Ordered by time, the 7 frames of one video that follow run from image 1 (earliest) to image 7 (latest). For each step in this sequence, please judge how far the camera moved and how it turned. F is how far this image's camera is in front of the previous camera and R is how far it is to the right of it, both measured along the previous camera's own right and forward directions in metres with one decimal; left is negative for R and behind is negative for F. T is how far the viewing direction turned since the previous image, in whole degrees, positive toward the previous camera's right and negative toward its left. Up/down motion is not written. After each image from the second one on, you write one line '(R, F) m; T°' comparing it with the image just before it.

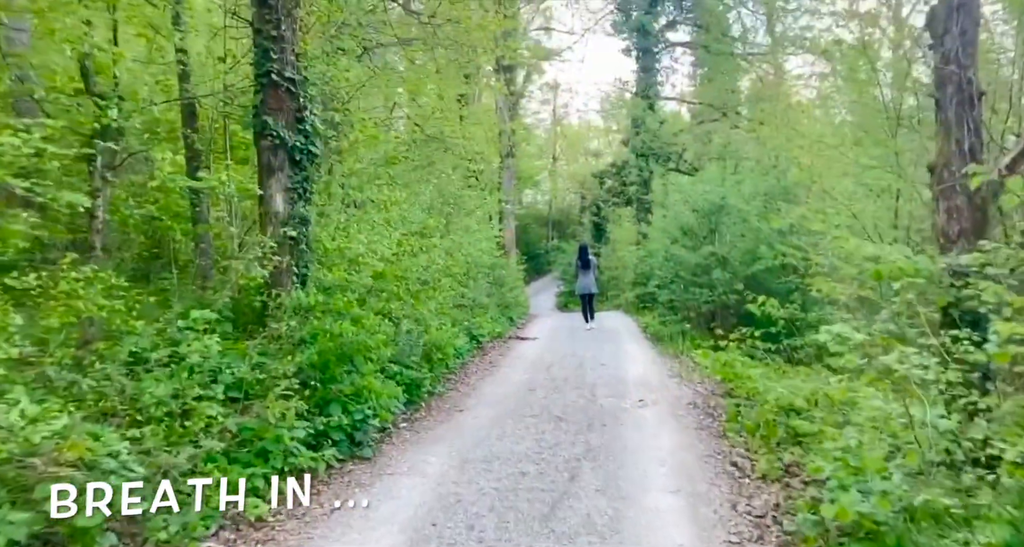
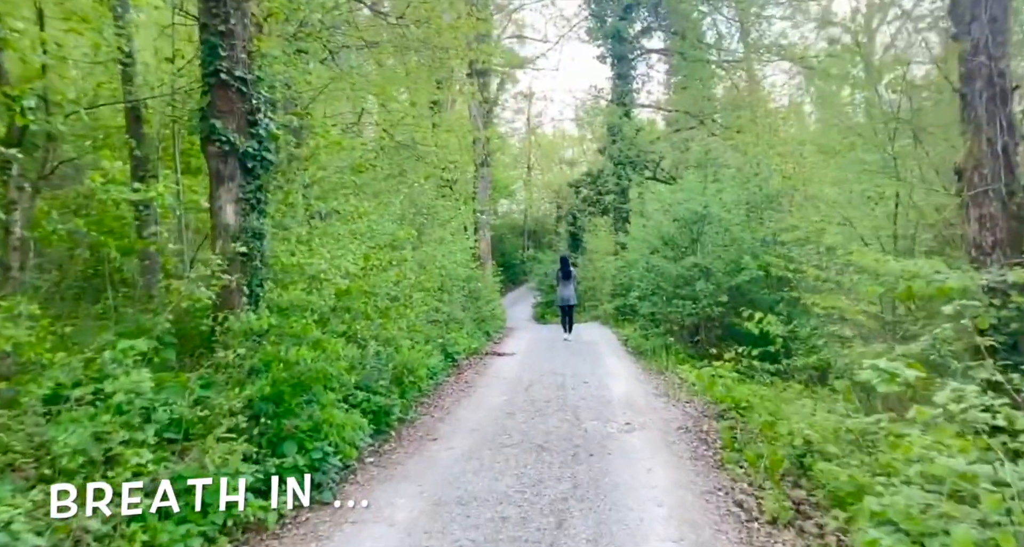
(0.0, +0.6) m; +2°
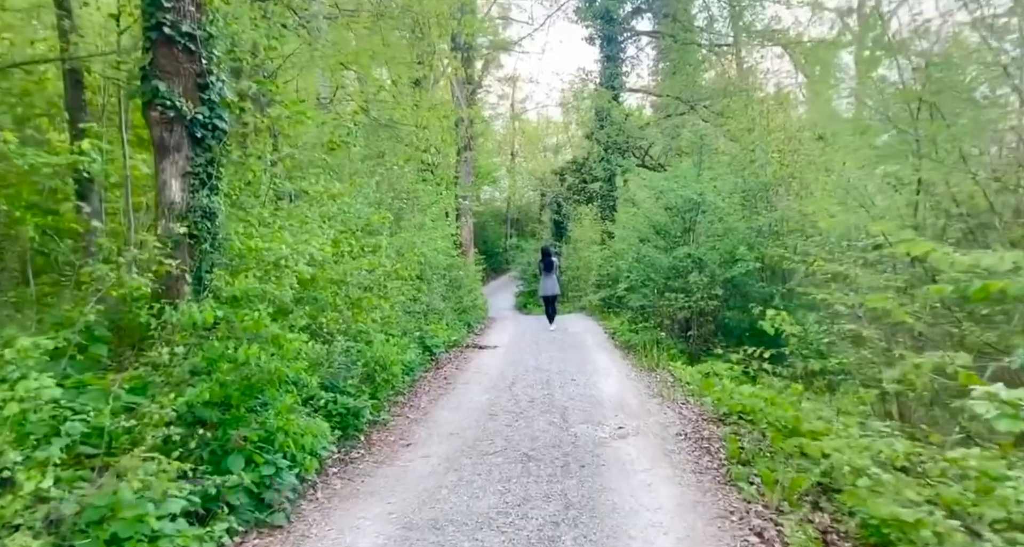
(0.0, +0.7) m; +1°
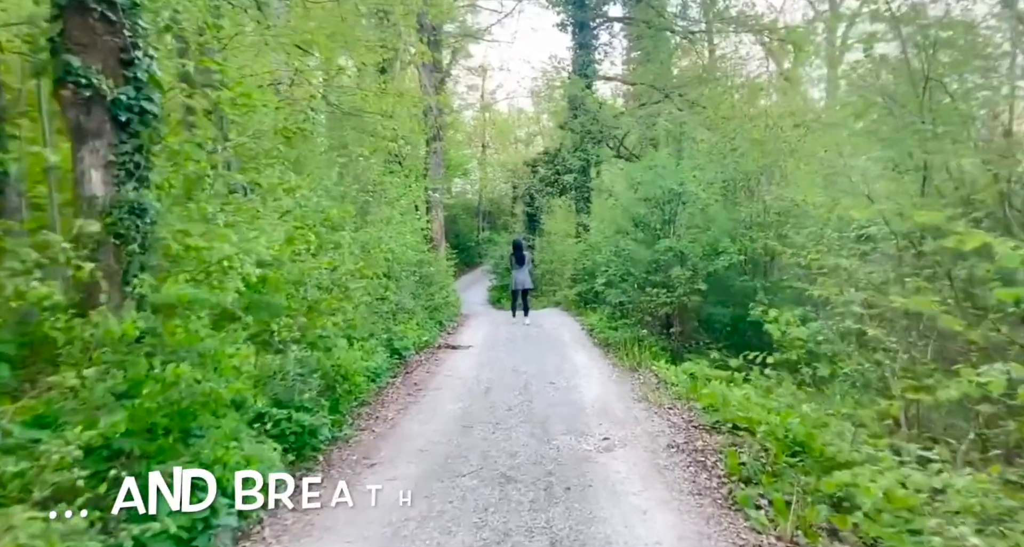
(0.0, +0.6) m; +2°
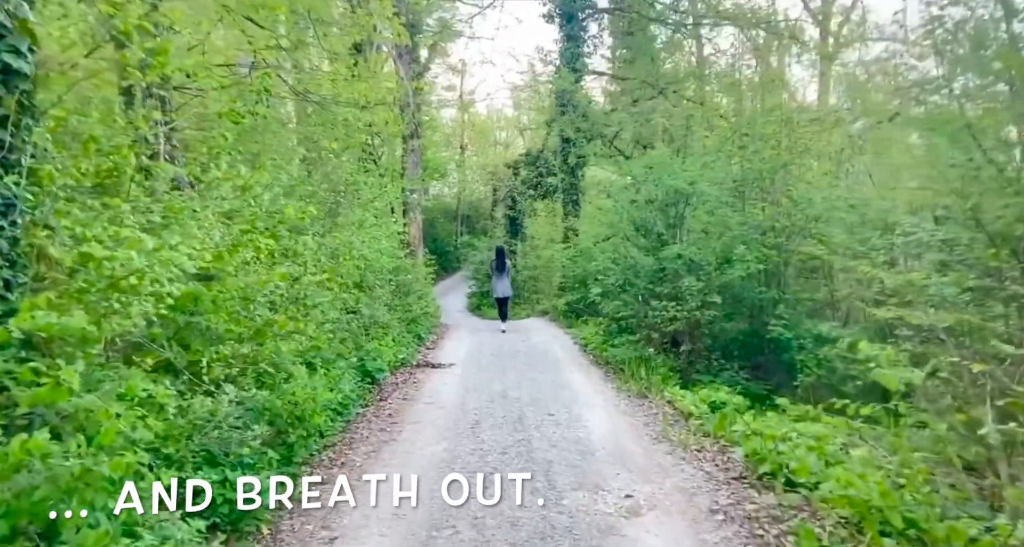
(-0.2, +1.3) m; +2°
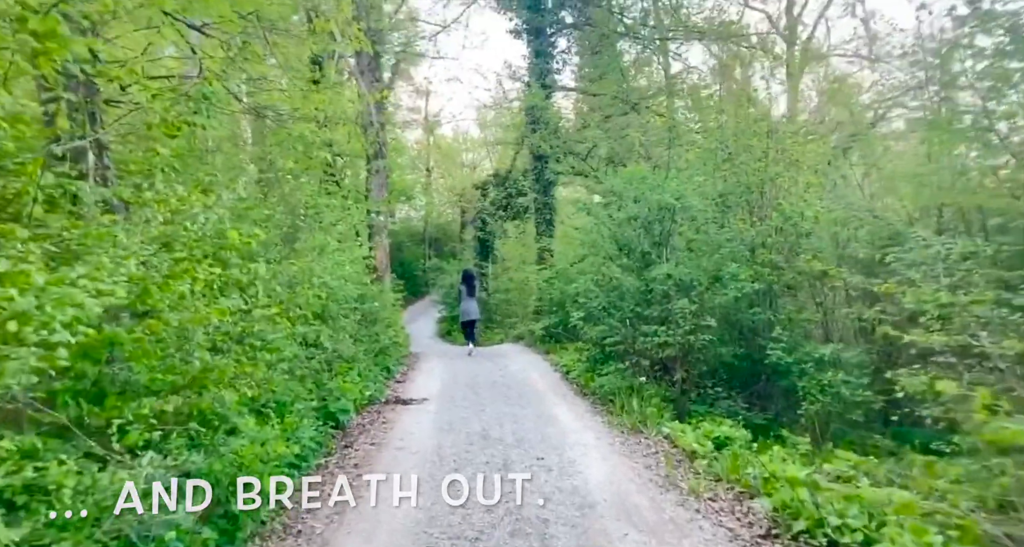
(-0.1, +0.8) m; +3°
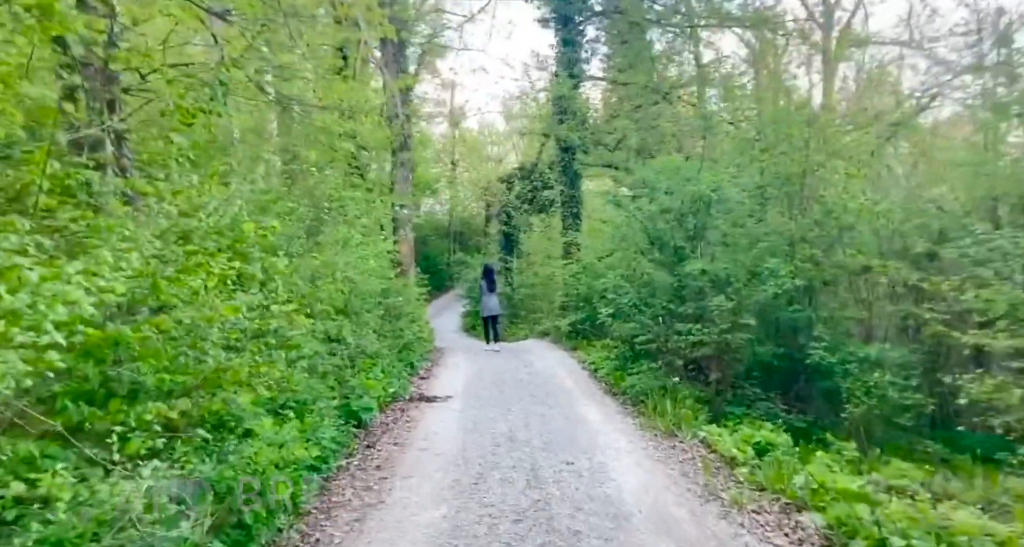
(0.0, +0.3) m; -2°
